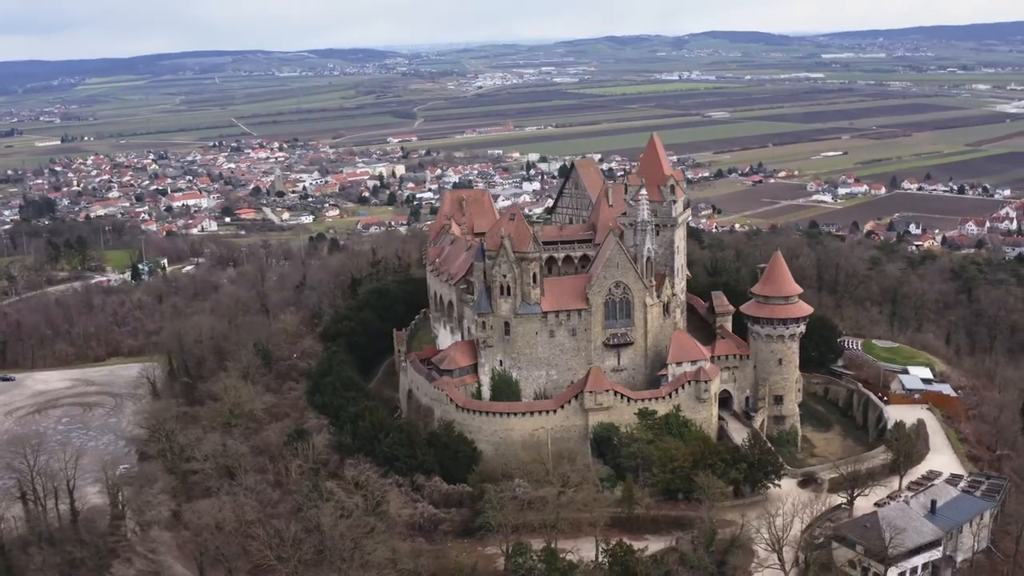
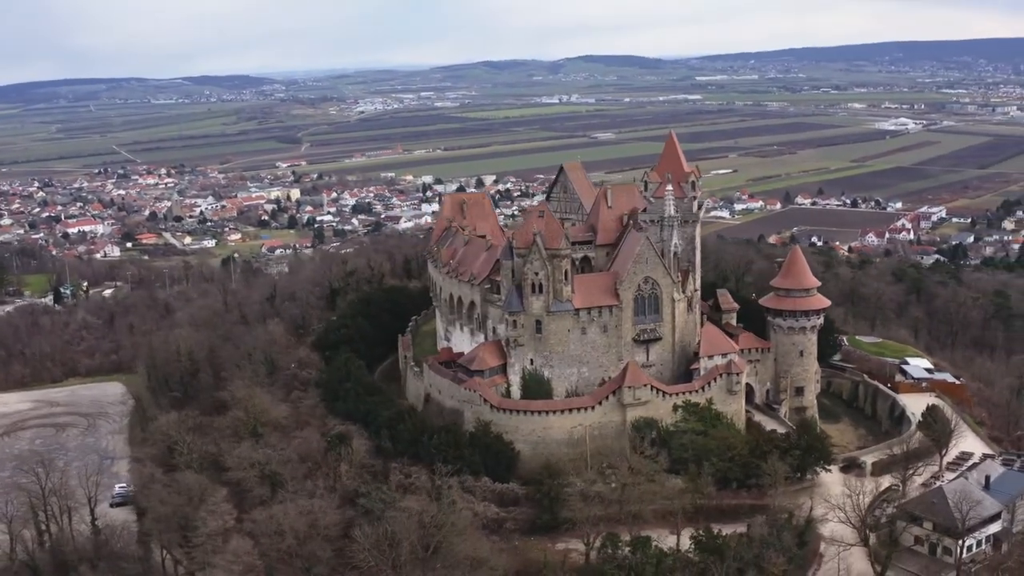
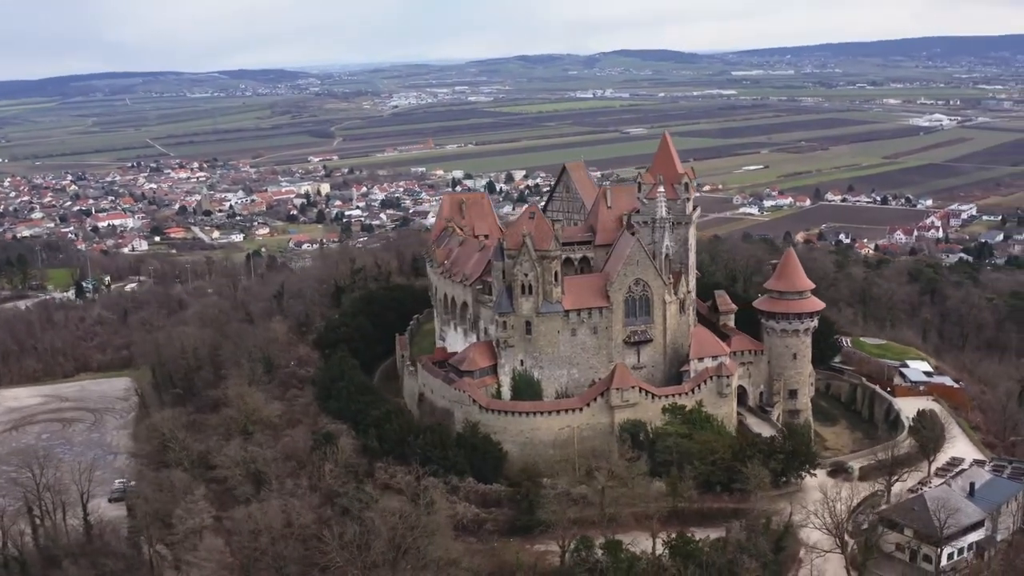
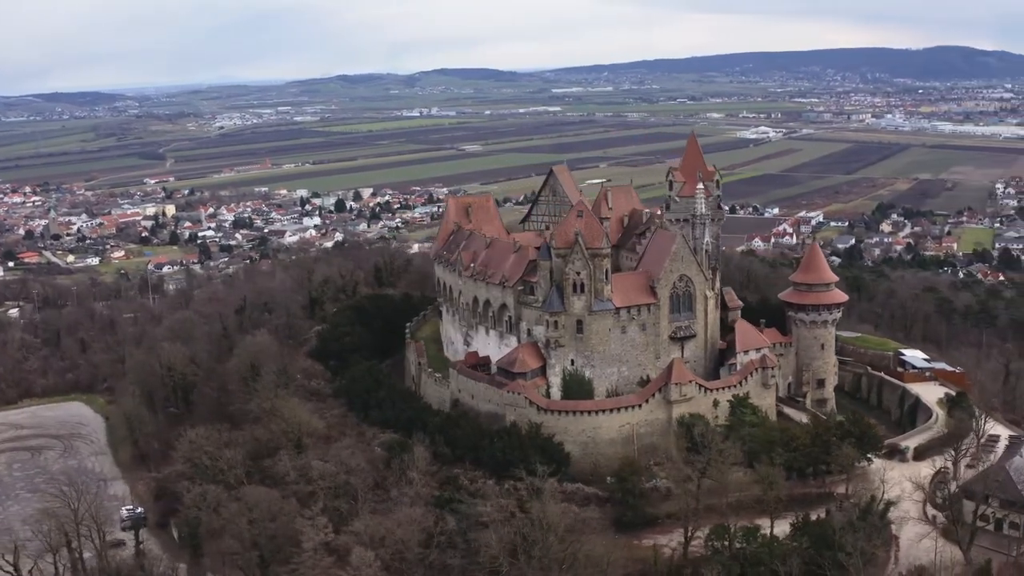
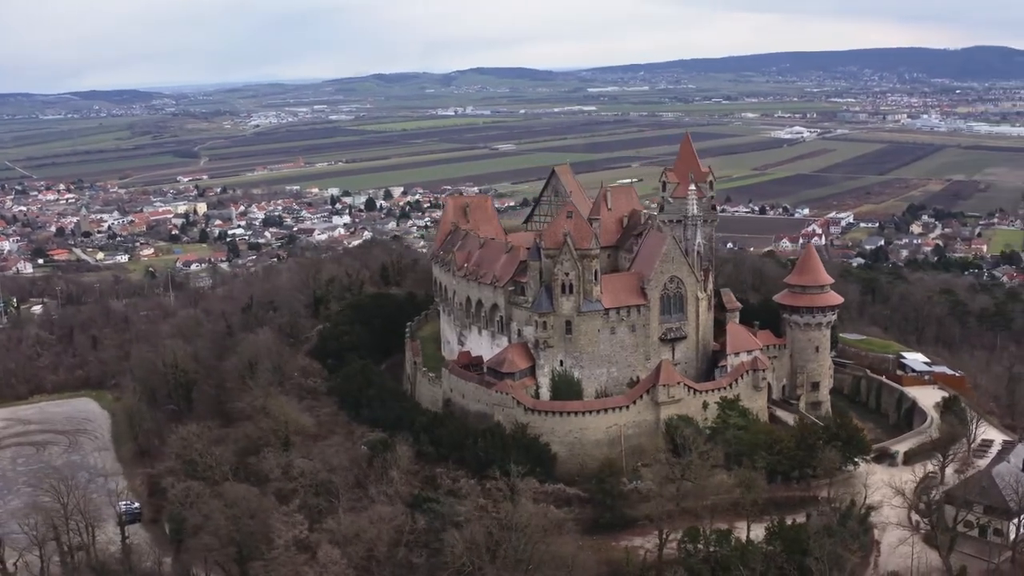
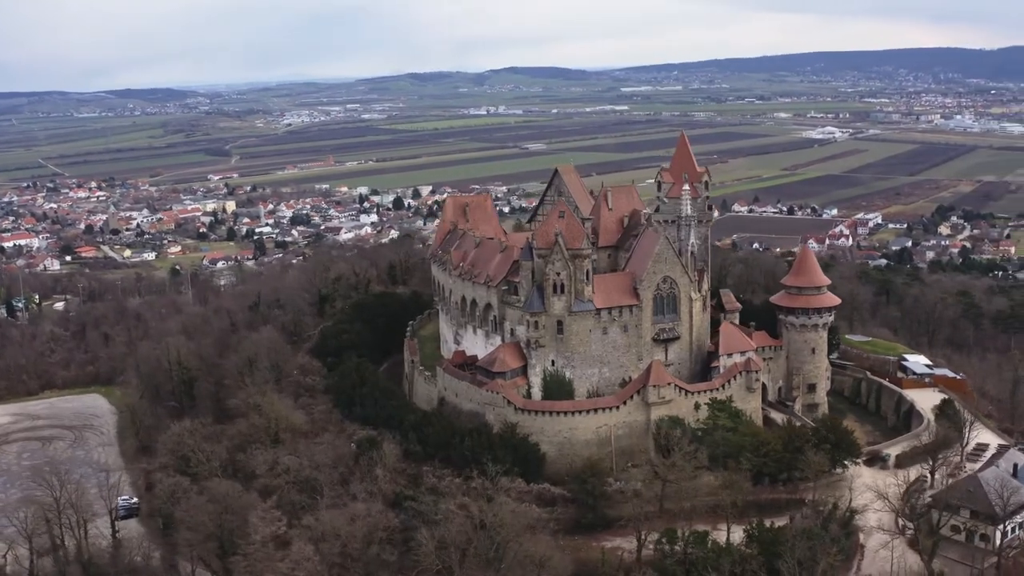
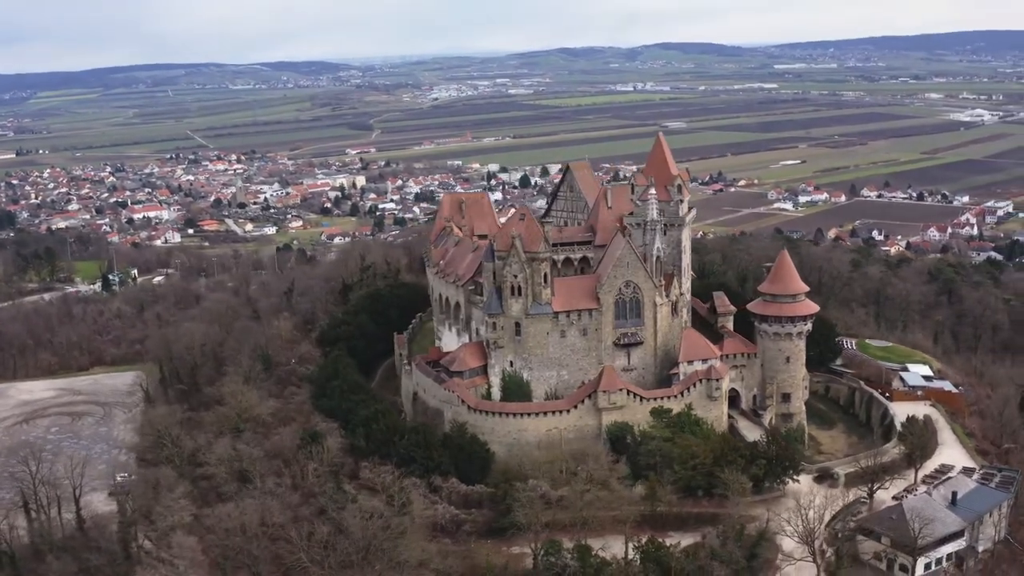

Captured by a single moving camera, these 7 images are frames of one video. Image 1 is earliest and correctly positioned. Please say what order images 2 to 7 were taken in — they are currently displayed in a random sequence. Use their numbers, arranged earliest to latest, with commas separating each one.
7, 3, 2, 6, 5, 4
